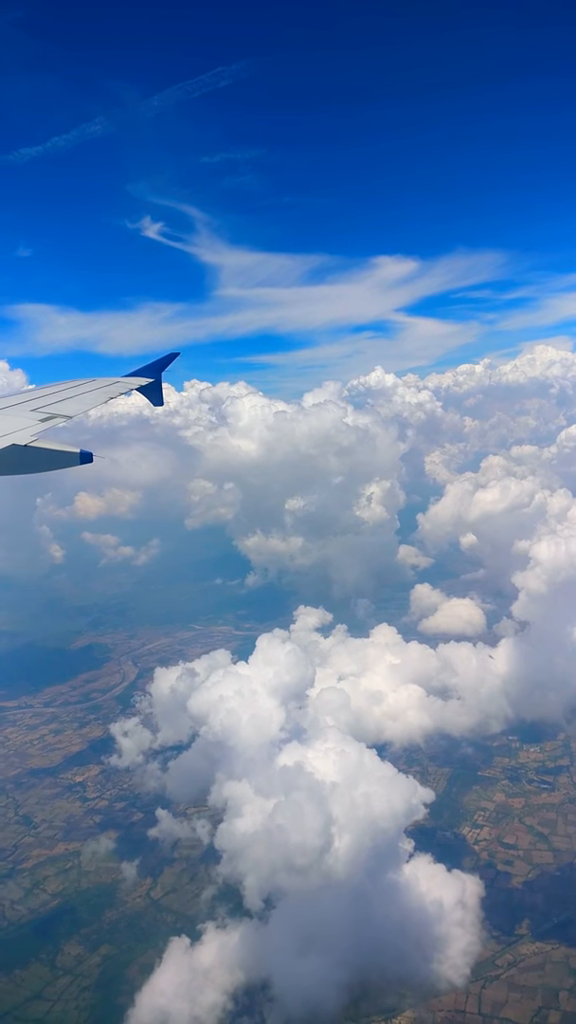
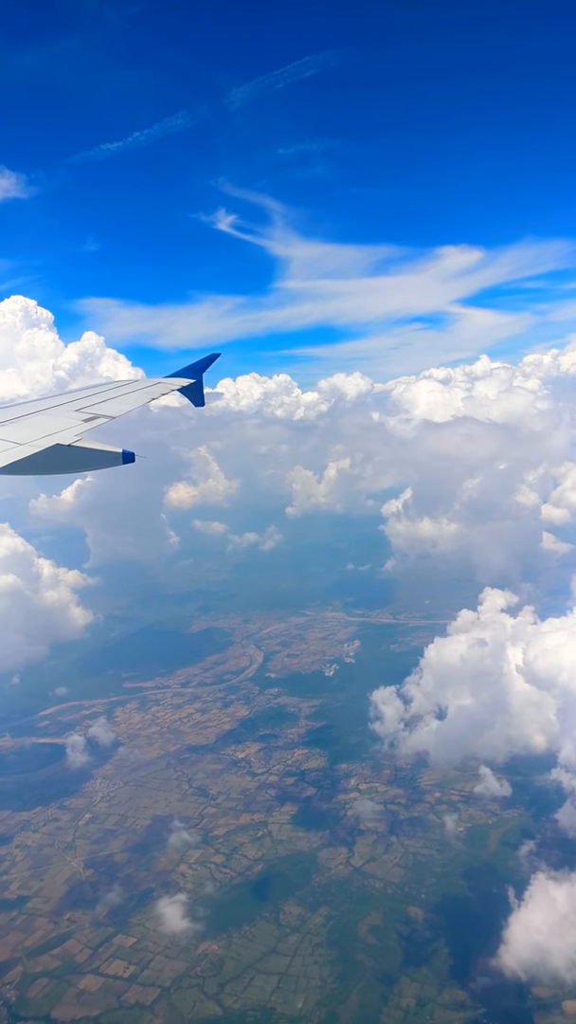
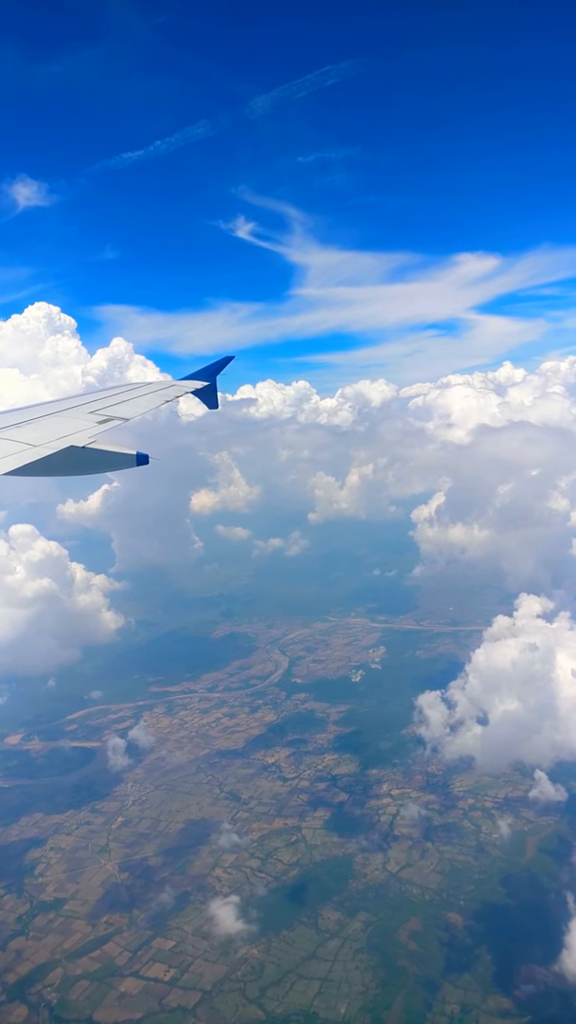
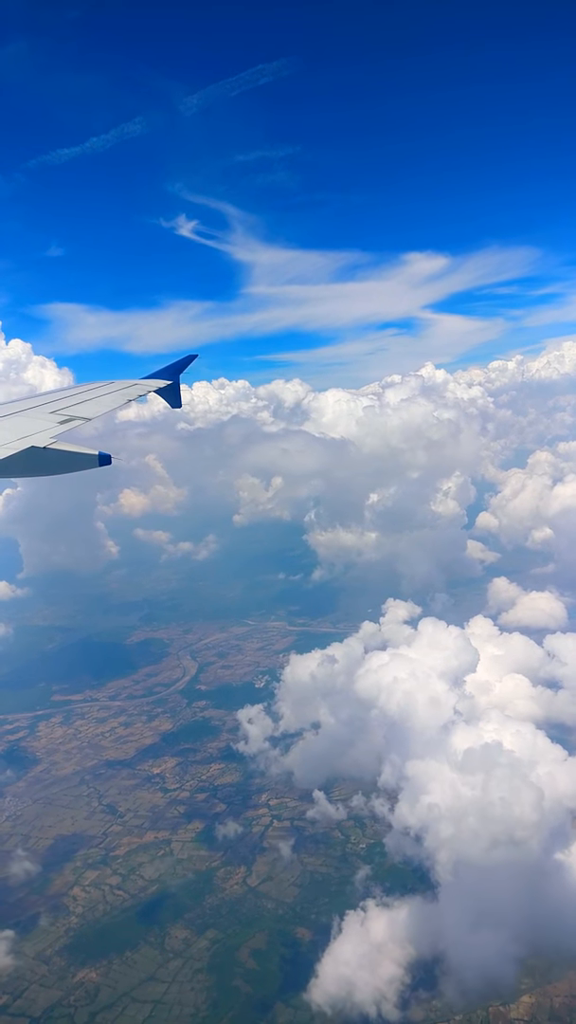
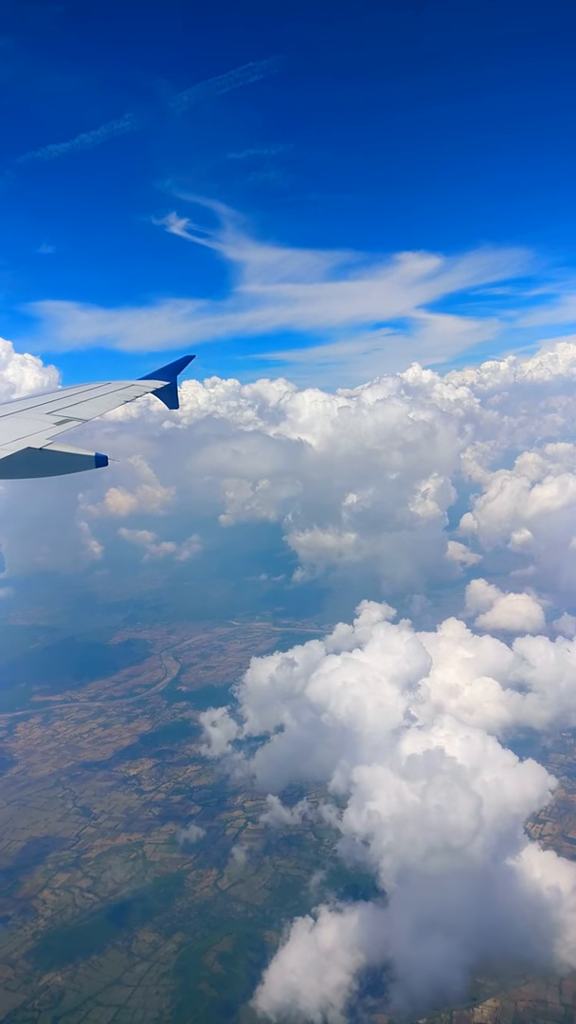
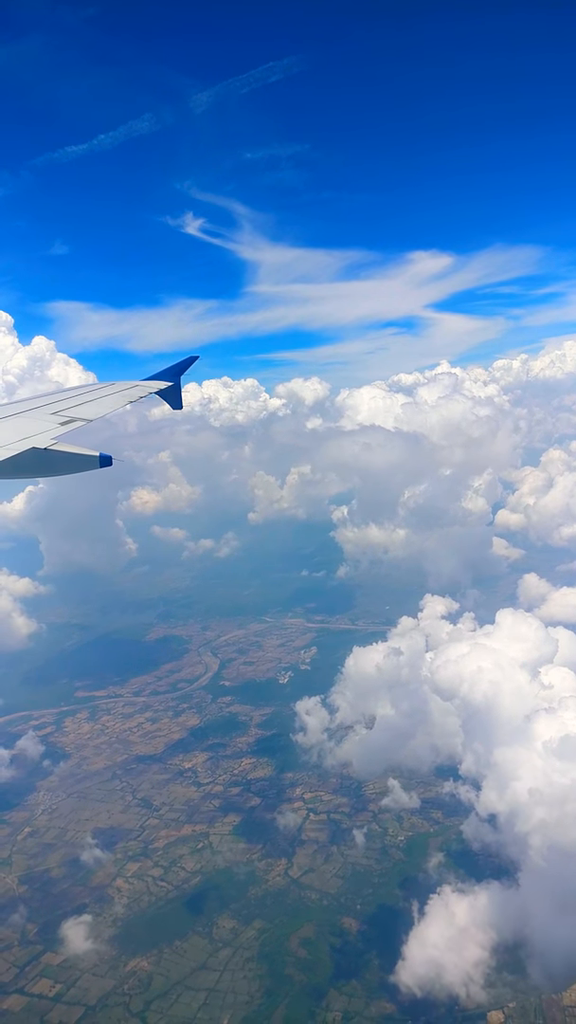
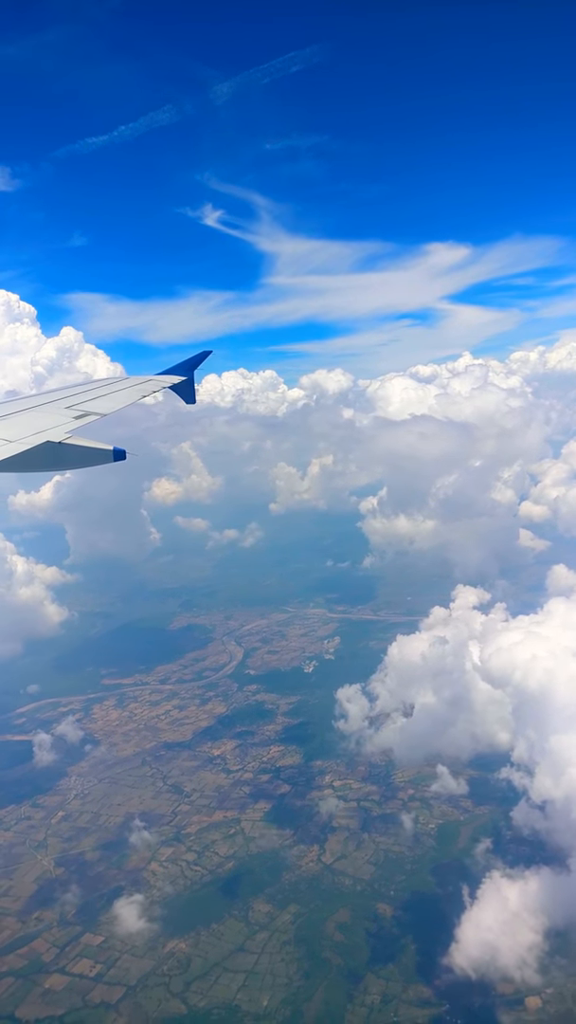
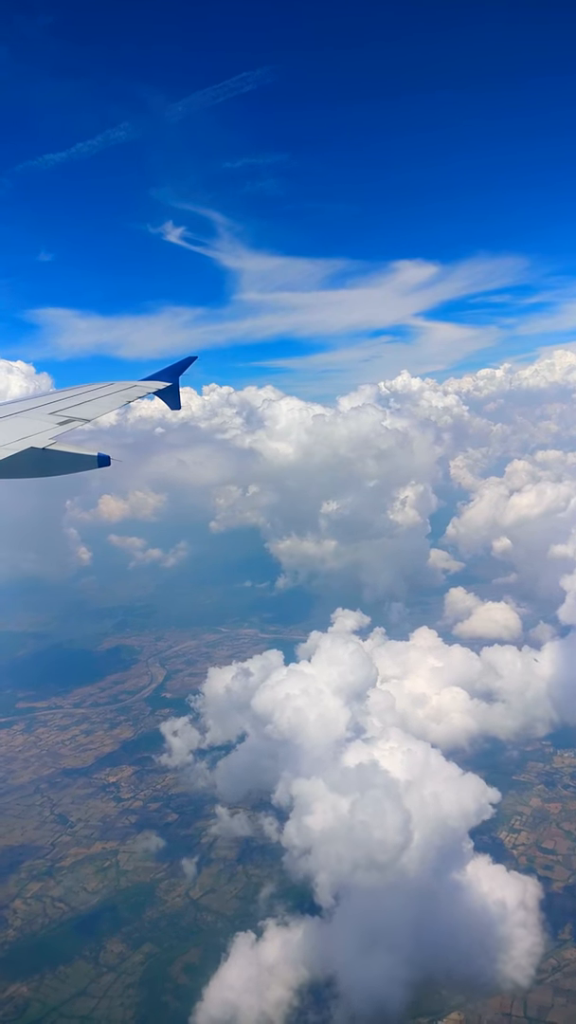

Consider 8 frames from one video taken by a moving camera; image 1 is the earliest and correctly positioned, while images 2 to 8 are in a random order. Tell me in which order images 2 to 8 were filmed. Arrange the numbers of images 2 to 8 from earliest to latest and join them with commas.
8, 5, 4, 6, 7, 2, 3
